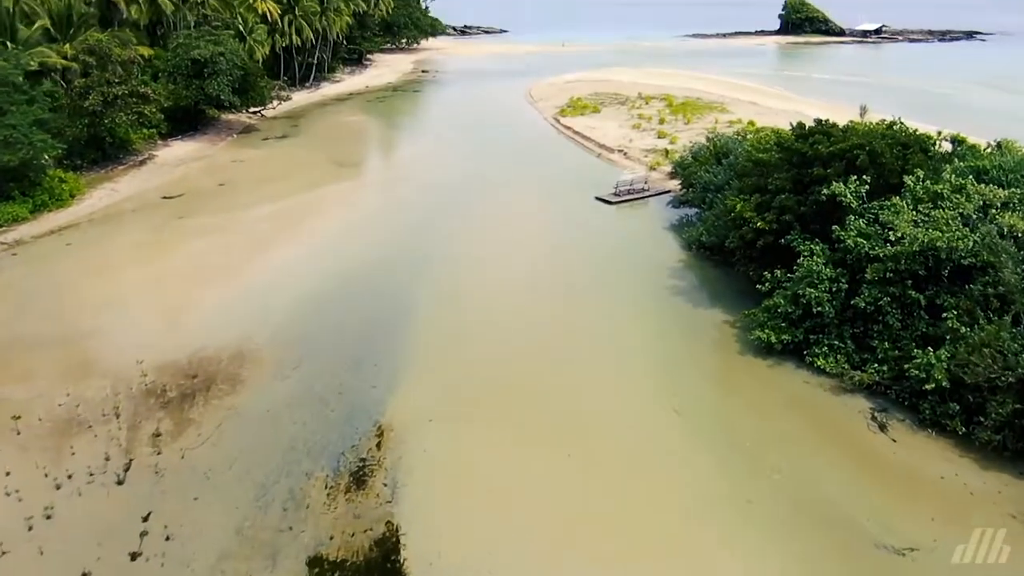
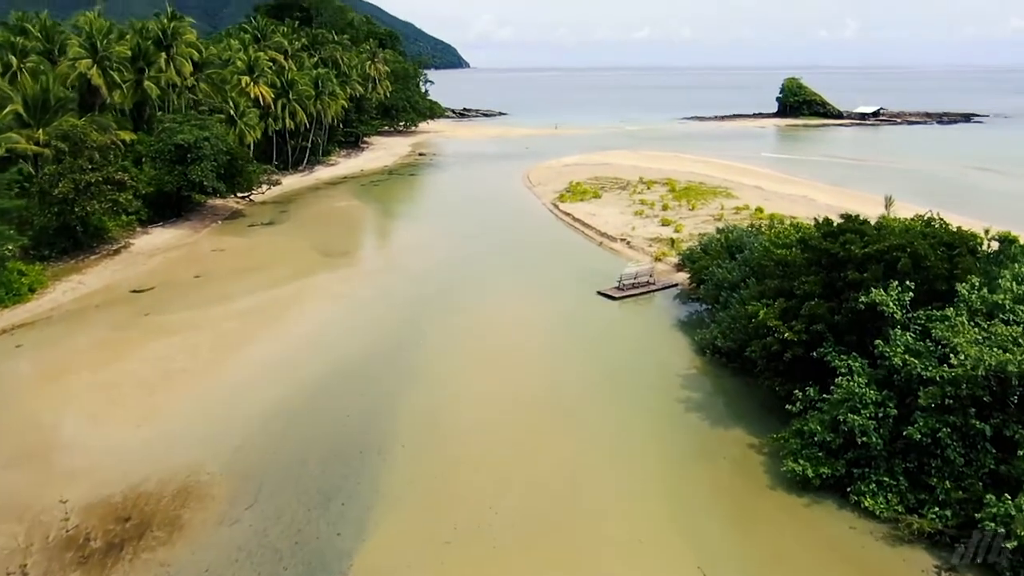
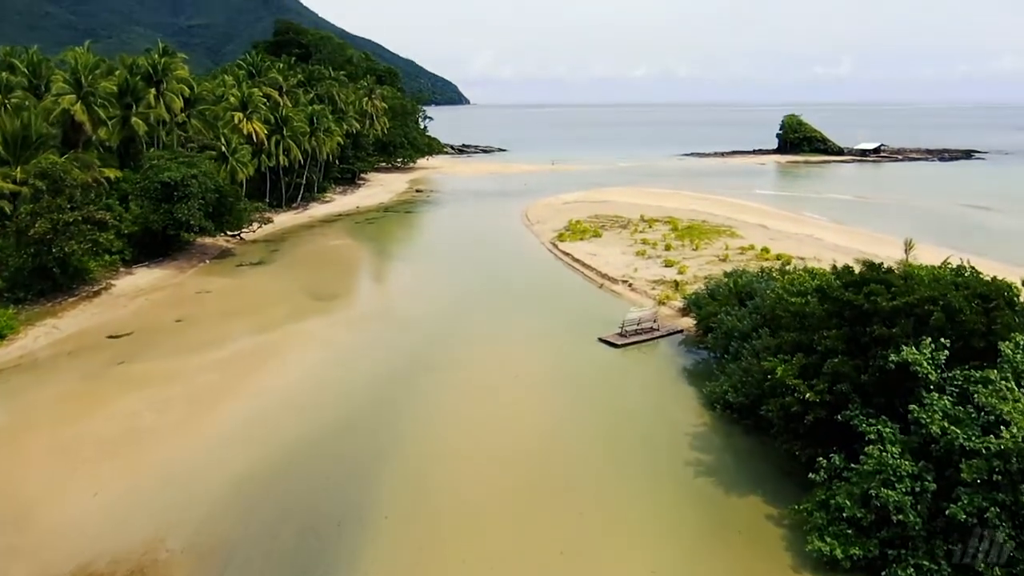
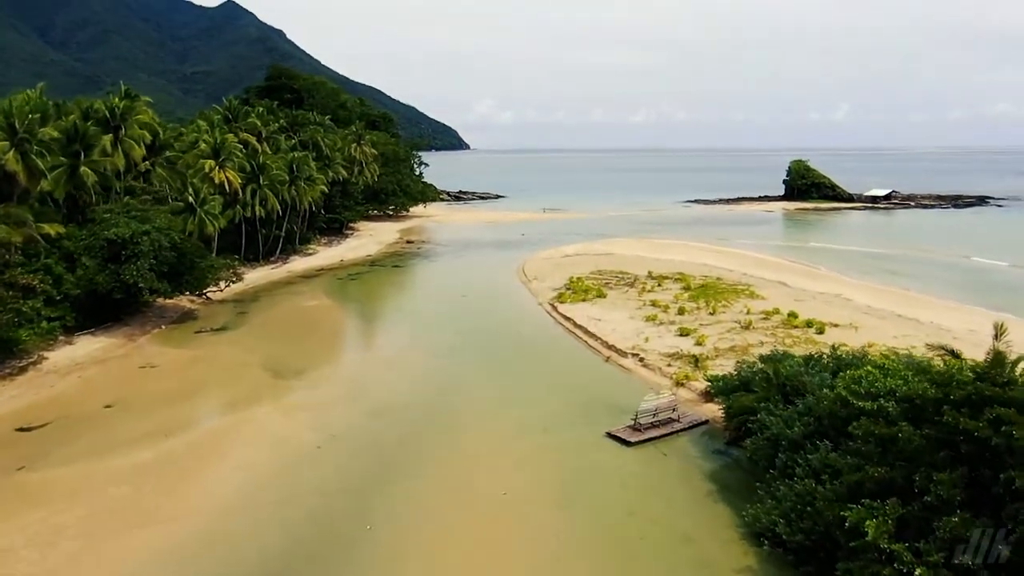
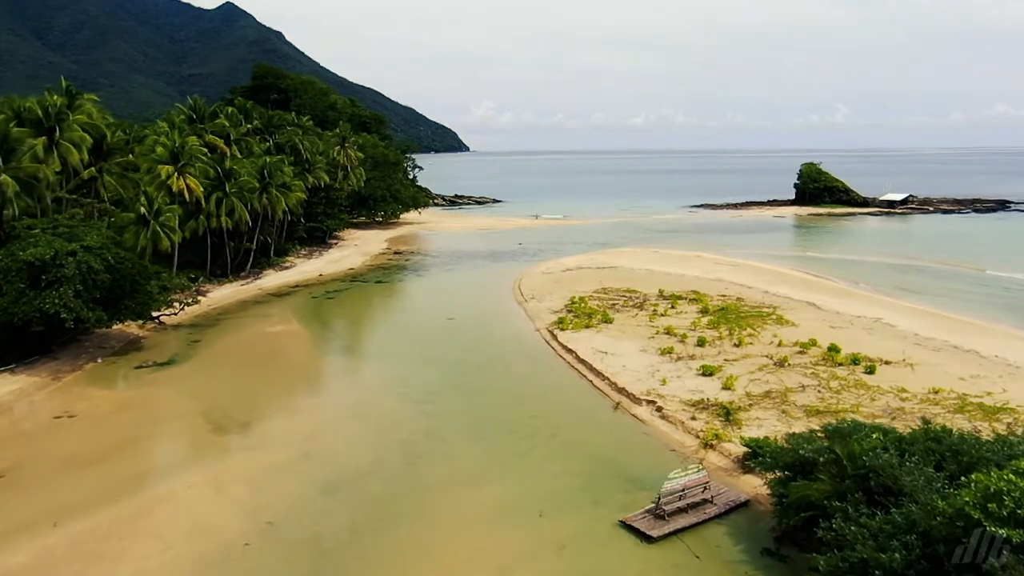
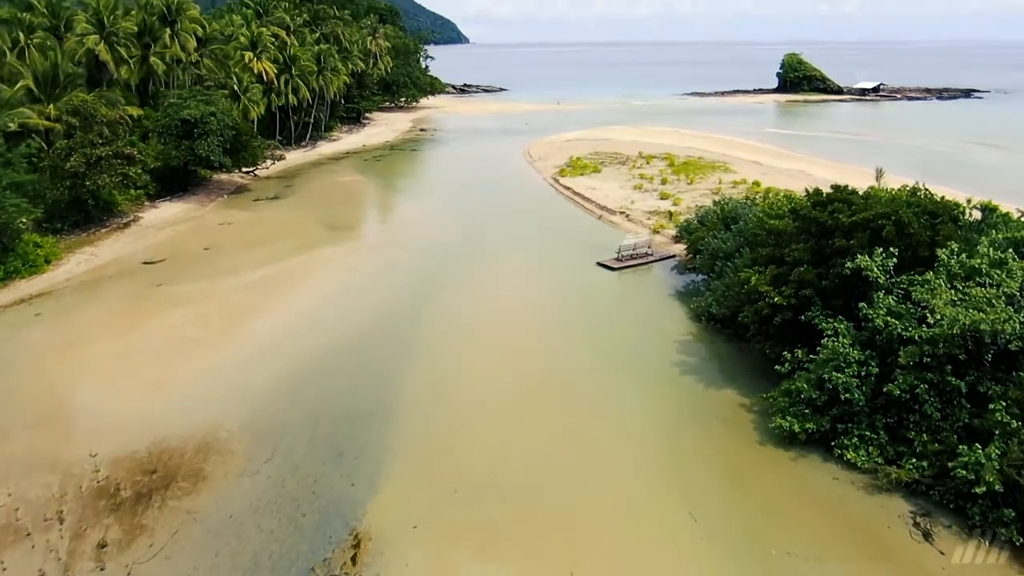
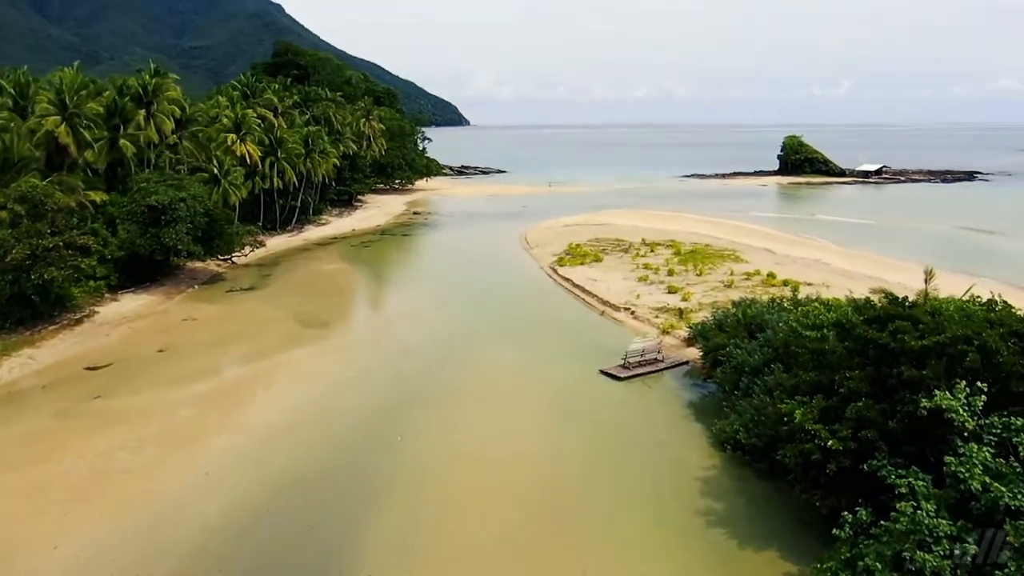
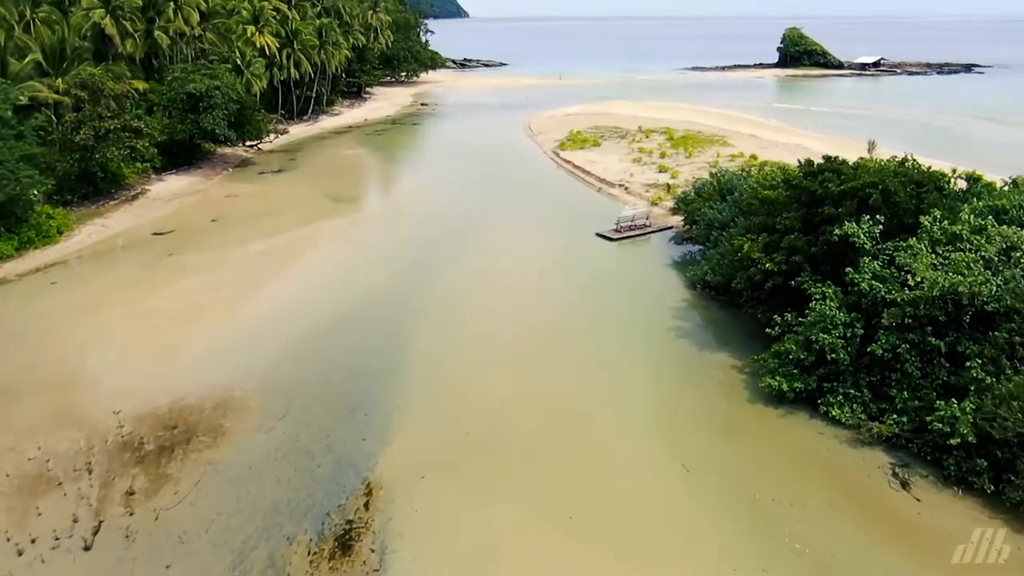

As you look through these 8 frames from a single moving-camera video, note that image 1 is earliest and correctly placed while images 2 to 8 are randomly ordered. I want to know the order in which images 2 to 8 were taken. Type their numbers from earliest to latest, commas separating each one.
8, 6, 2, 3, 7, 4, 5
